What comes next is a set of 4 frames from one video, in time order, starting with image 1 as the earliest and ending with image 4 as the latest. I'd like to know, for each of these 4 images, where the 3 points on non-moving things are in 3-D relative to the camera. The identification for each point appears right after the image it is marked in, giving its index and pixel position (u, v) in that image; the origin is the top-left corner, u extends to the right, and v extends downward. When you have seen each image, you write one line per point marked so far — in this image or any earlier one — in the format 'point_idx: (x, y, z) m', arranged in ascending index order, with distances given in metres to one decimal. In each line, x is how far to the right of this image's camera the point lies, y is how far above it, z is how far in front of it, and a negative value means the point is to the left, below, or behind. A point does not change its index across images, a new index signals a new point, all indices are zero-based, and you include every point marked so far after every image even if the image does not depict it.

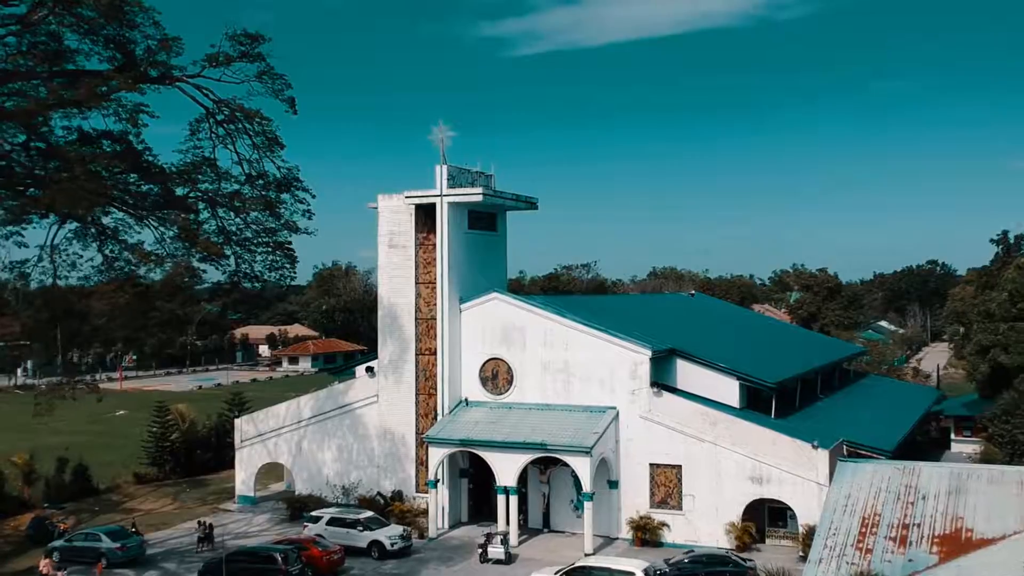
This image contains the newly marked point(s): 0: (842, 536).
0: (+4.7, -3.5, +12.4) m
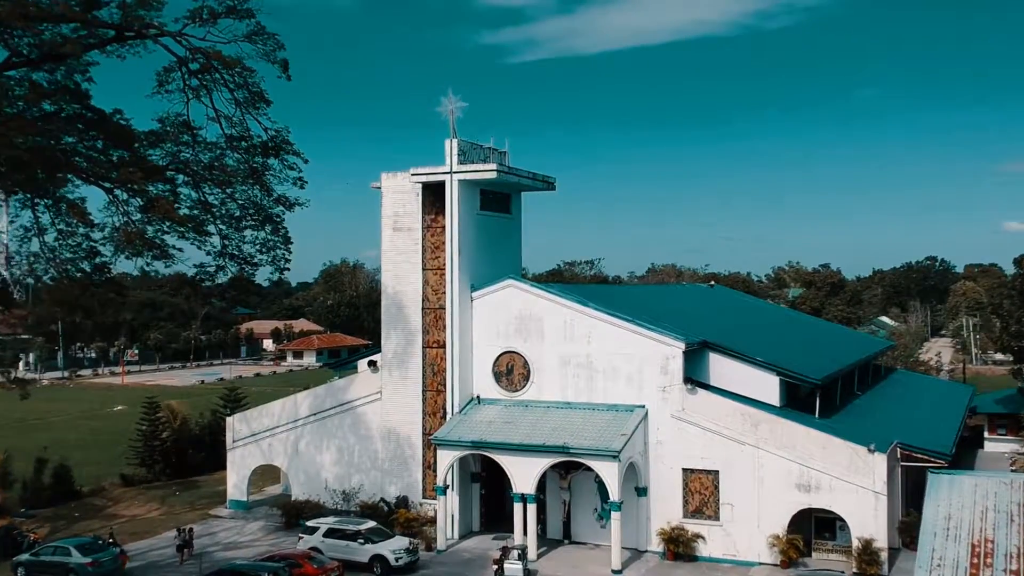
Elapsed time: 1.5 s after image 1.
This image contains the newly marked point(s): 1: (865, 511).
0: (+5.0, -3.2, +10.1) m
1: (+7.6, -4.8, +18.9) m
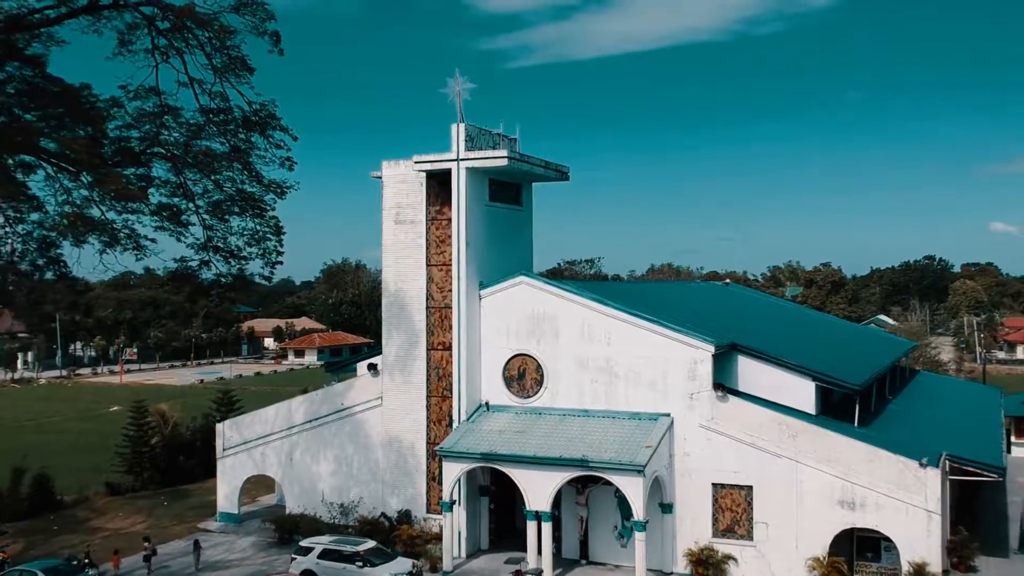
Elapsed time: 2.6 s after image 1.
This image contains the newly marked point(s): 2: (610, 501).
0: (+5.3, -3.2, +8.3) m
1: (+7.8, -4.7, +17.1) m
2: (+2.2, -4.7, +19.5) m
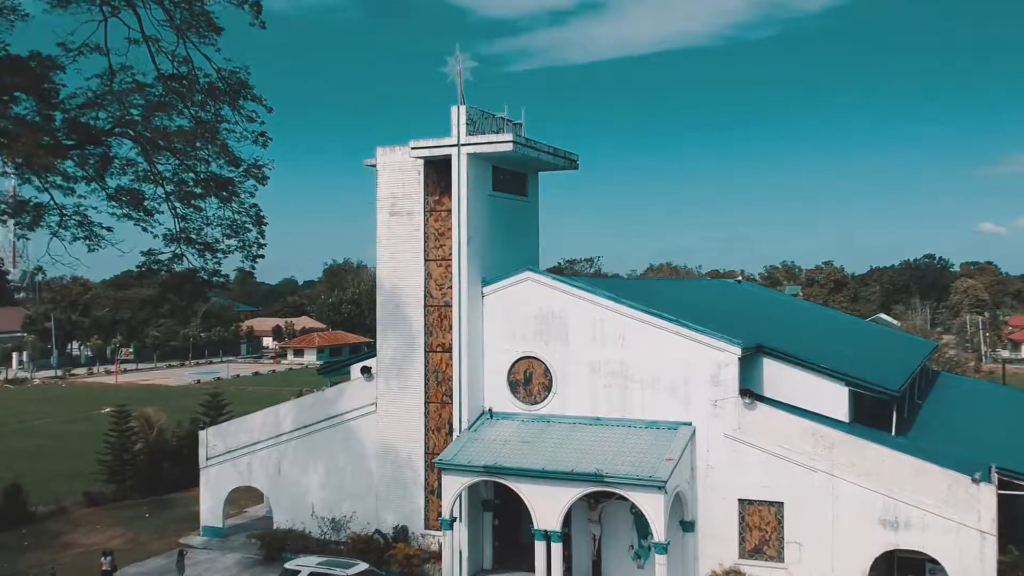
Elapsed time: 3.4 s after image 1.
0: (+5.4, -3.1, +6.6) m
1: (+8.0, -4.7, +15.4) m
2: (+2.3, -4.6, +17.8) m
